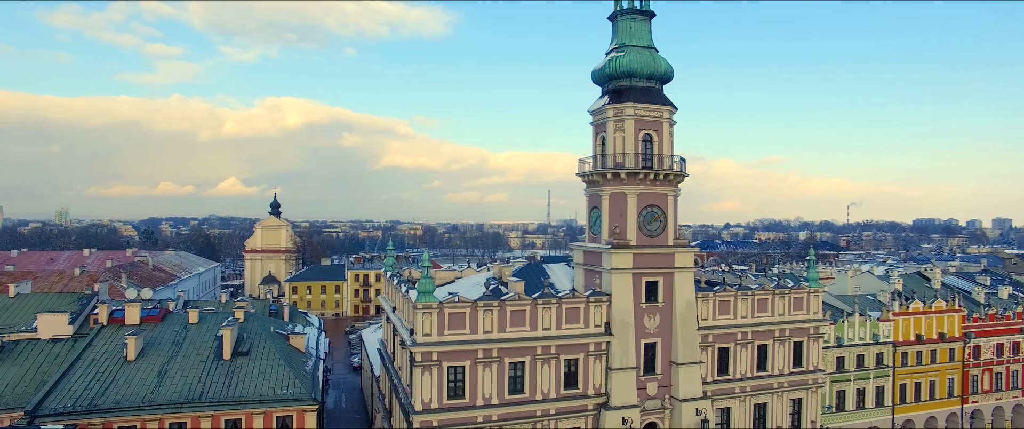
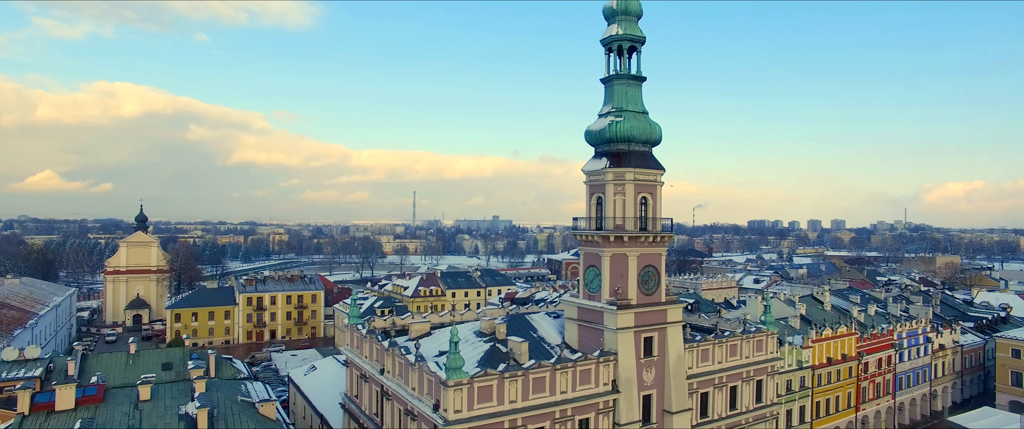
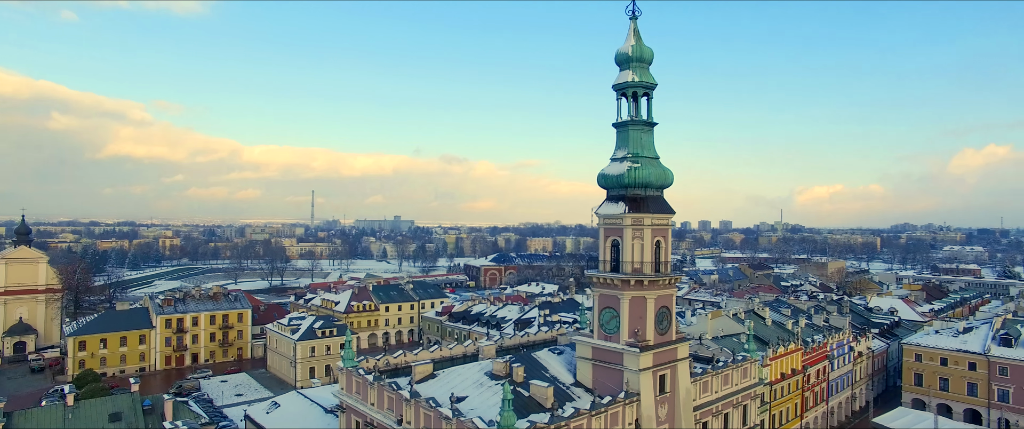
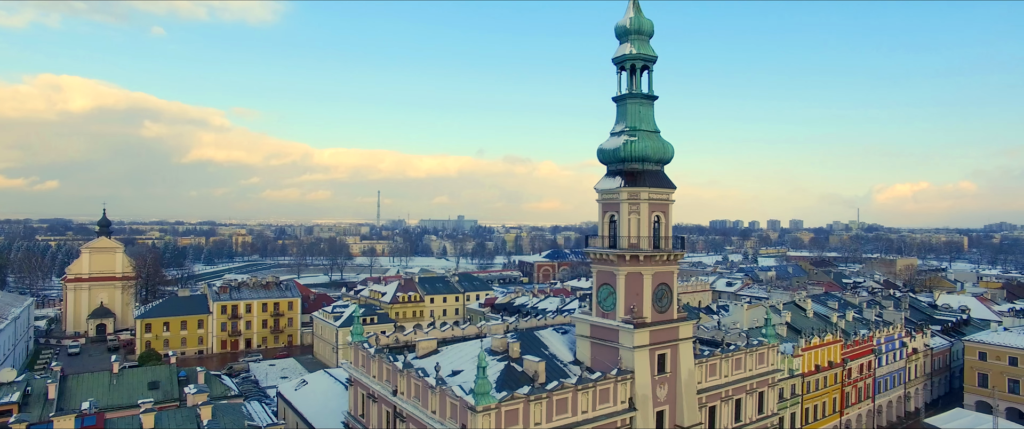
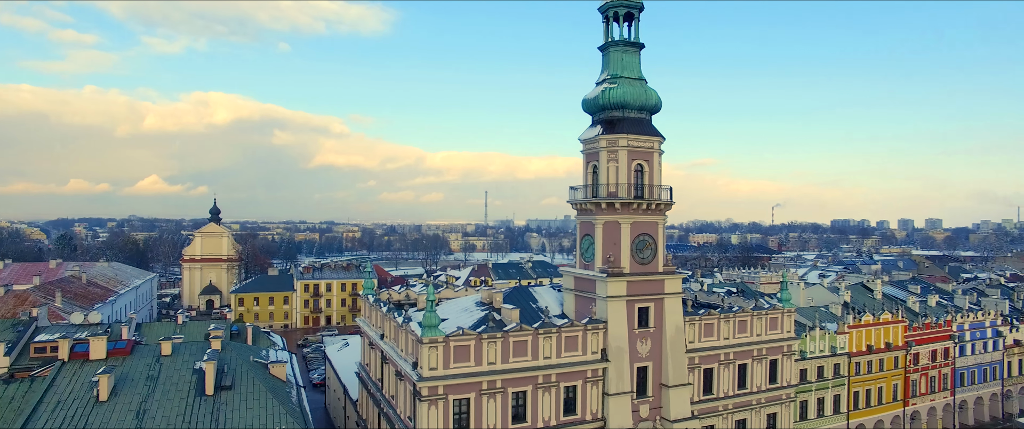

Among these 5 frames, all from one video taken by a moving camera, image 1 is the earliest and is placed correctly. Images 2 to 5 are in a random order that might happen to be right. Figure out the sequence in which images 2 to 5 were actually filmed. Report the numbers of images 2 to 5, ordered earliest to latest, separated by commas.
5, 2, 4, 3
